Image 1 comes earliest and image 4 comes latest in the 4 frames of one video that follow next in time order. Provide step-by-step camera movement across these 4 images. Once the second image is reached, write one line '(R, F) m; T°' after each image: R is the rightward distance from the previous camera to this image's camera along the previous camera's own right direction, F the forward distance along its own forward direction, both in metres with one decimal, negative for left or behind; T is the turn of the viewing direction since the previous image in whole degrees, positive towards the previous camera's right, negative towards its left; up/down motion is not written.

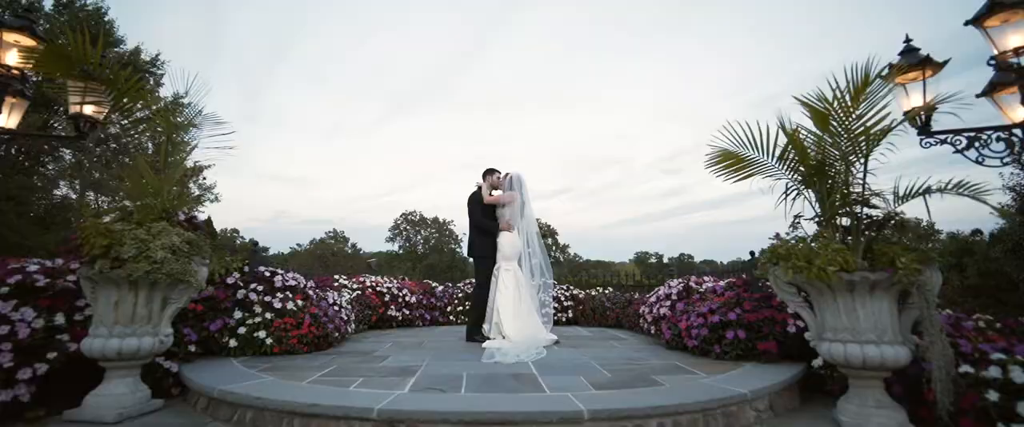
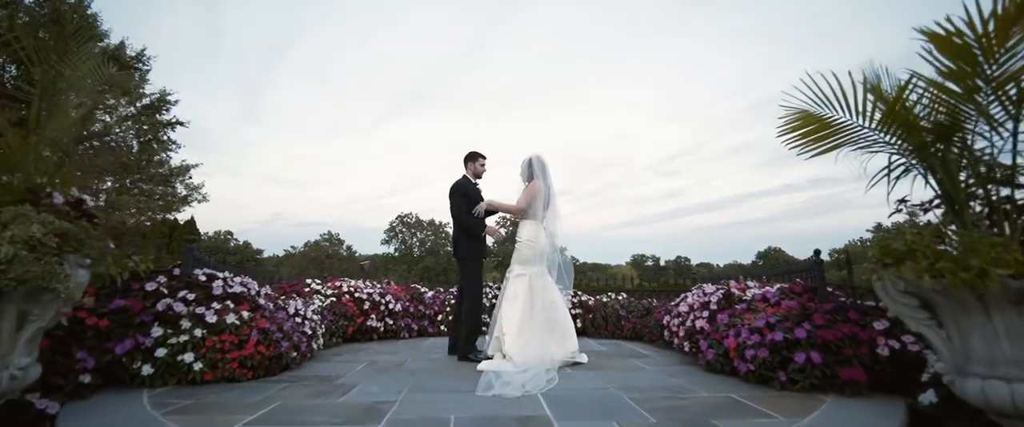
(0.0, +0.9) m; 0°
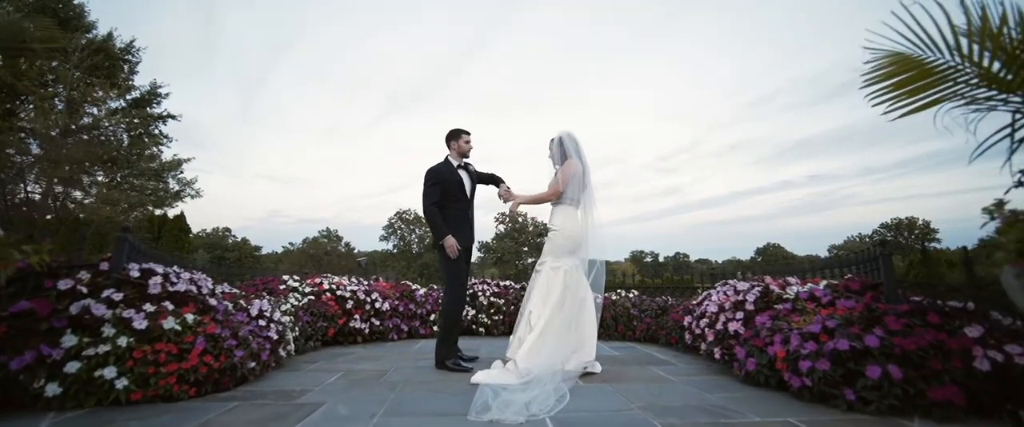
(0.0, +0.6) m; 0°
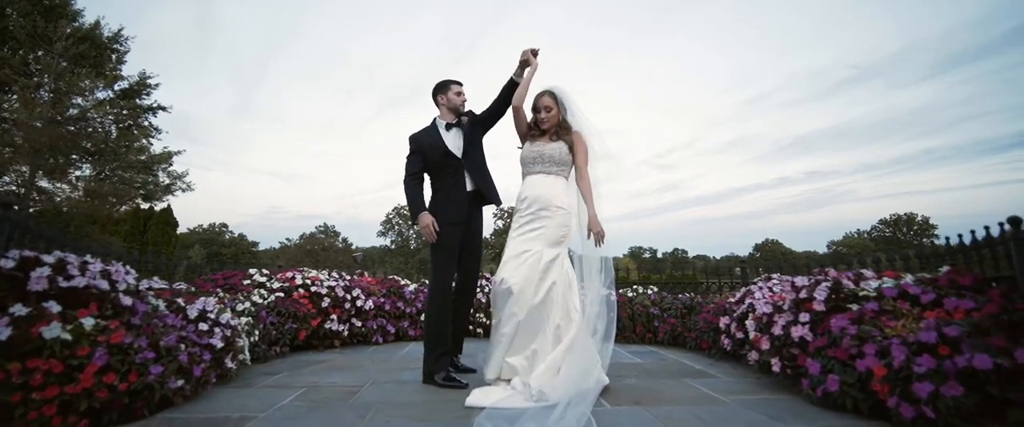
(0.0, +0.7) m; 0°
